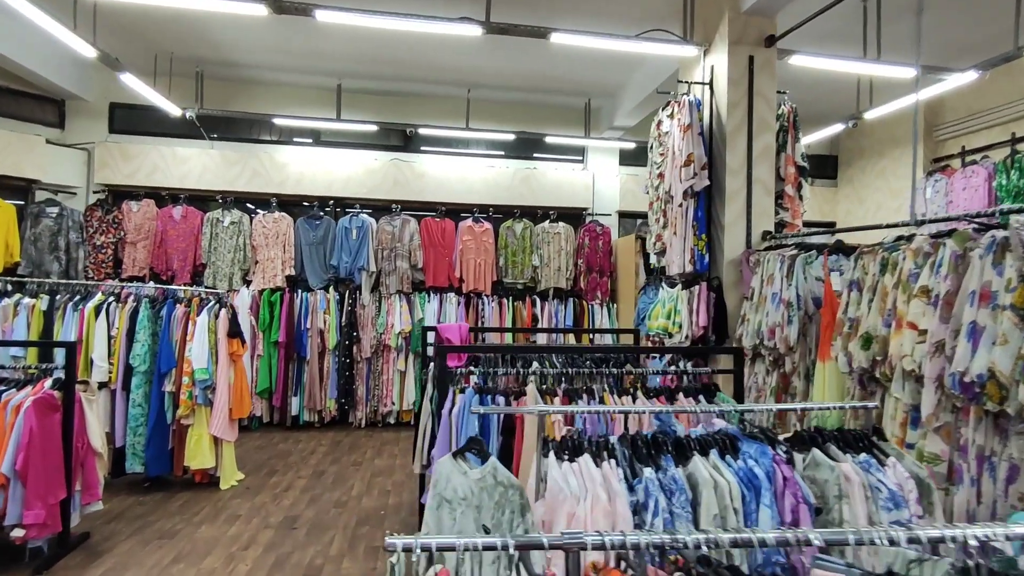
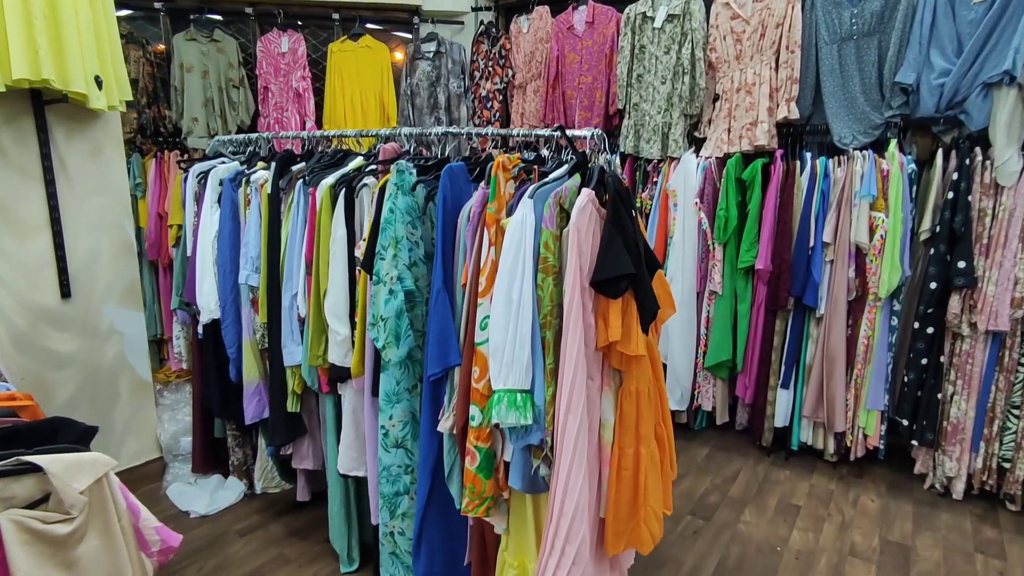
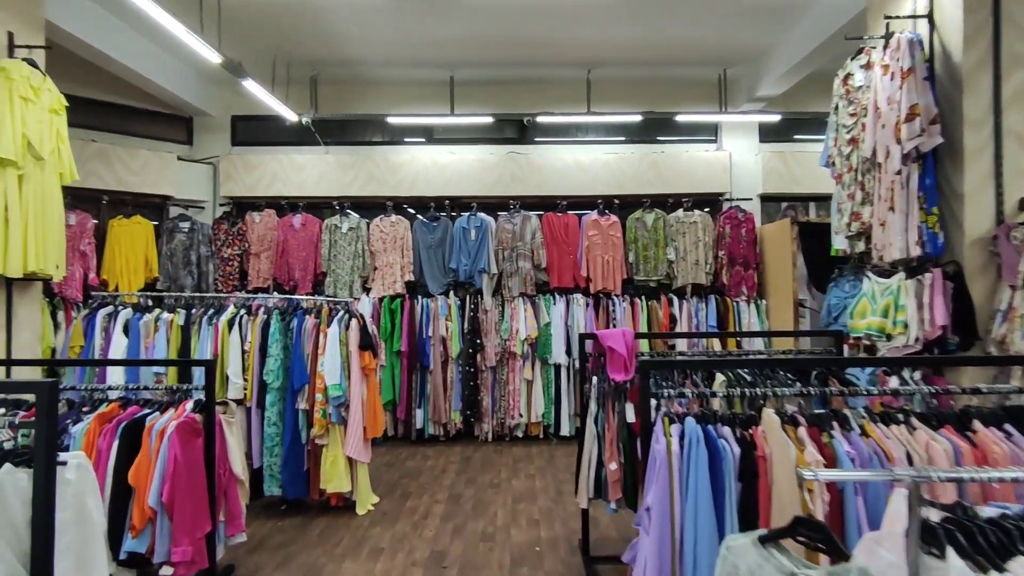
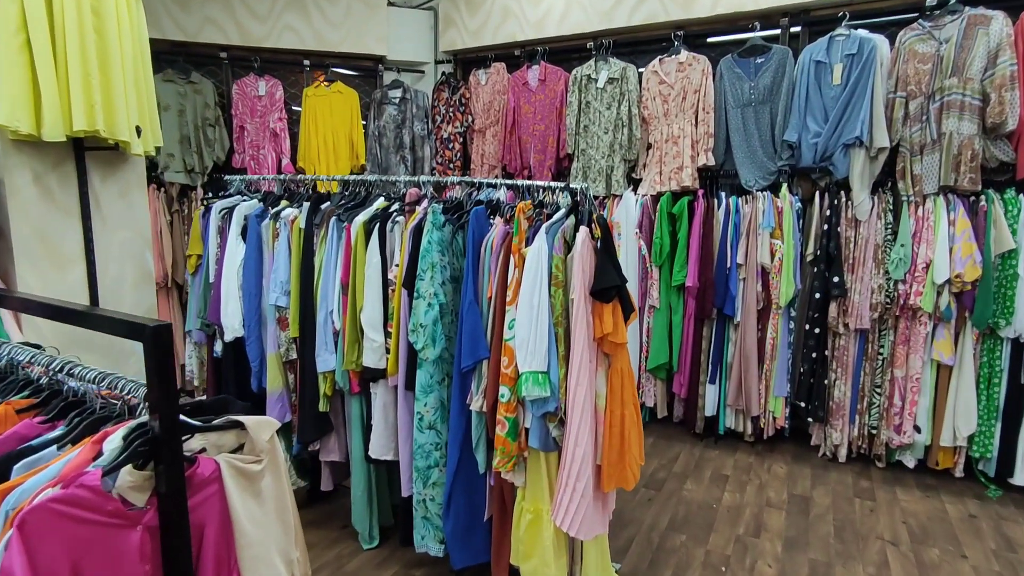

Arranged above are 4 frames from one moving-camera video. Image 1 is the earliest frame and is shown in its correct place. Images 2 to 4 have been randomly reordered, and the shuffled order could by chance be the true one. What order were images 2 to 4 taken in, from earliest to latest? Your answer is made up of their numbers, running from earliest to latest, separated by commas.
3, 4, 2
